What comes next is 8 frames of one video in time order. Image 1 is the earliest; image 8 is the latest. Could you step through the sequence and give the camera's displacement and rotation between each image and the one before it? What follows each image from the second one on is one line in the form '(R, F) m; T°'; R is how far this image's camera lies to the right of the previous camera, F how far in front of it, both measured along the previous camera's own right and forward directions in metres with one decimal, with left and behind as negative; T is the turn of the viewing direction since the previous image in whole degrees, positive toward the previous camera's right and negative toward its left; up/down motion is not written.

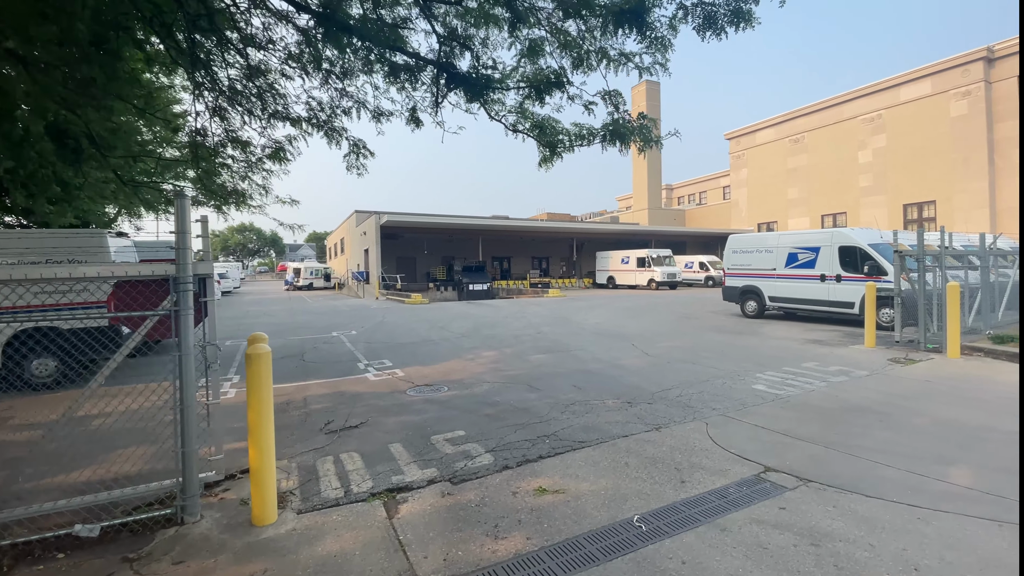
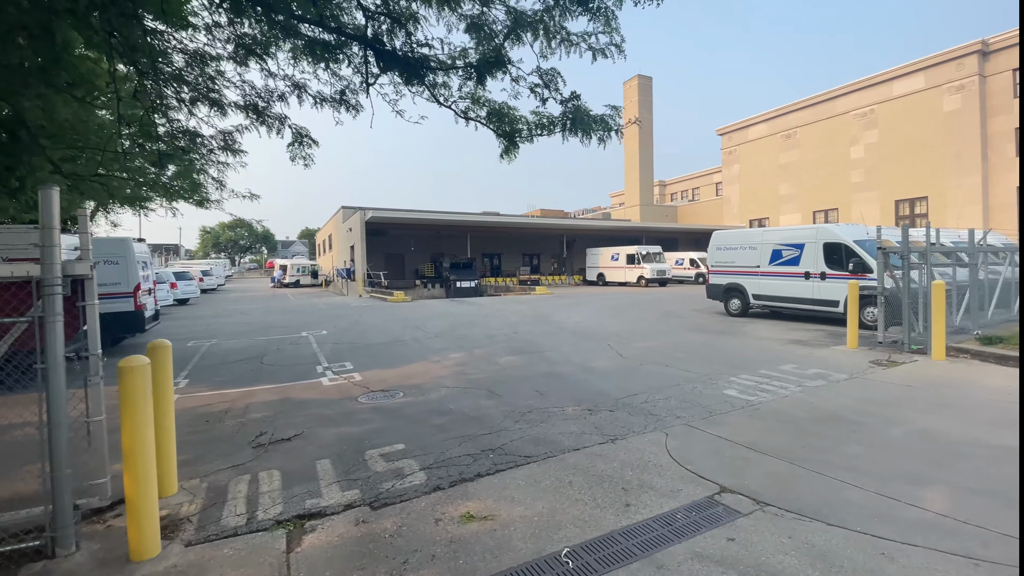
(+0.6, +0.4) m; 0°
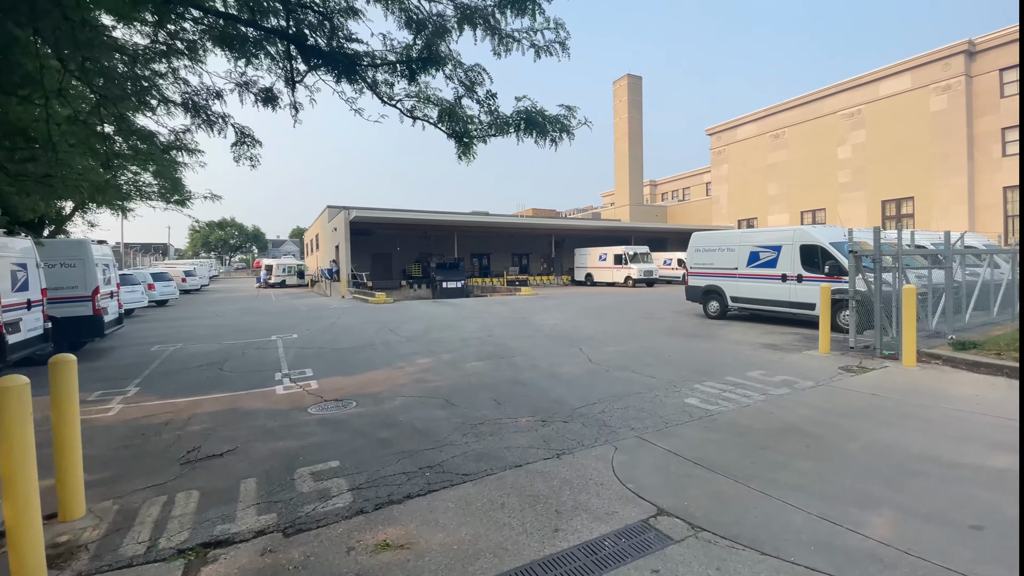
(+0.5, +0.2) m; +1°
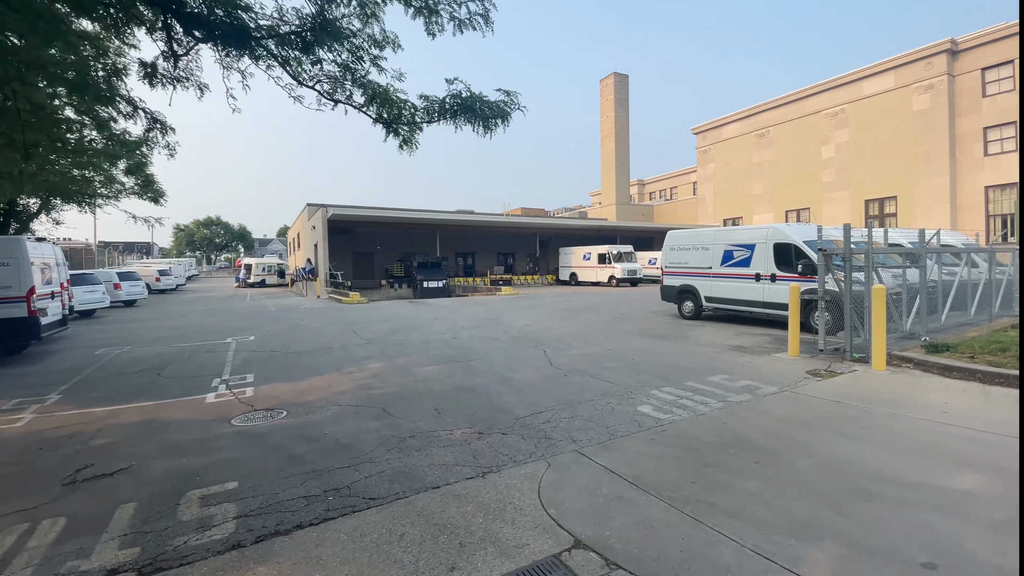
(+0.6, +0.5) m; +1°
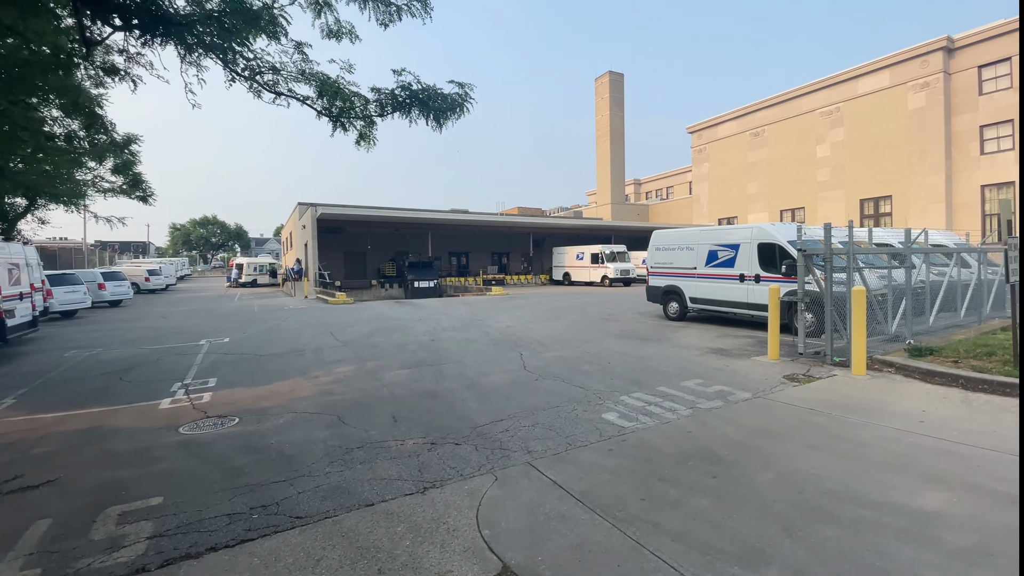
(+0.5, +0.3) m; 0°
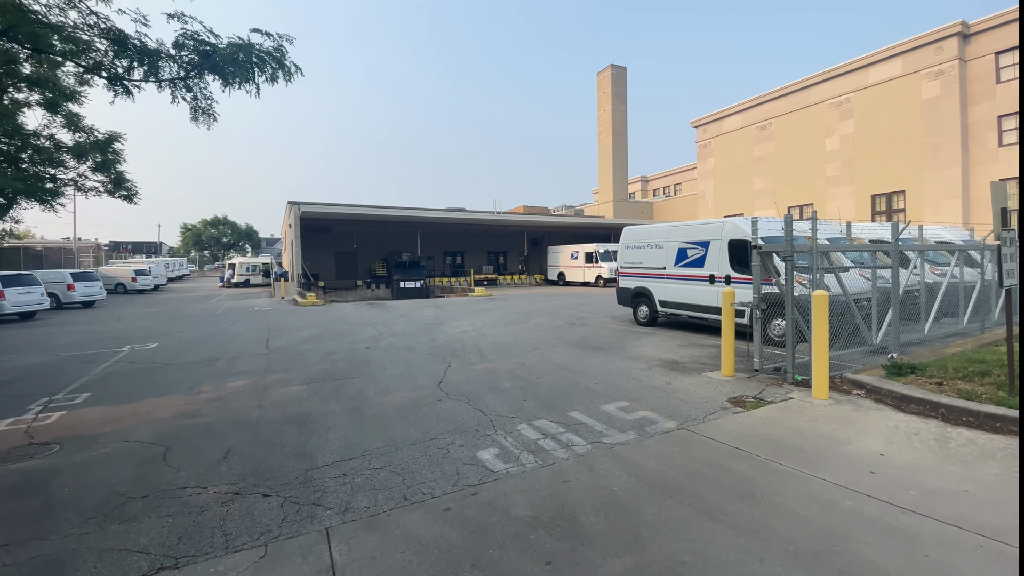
(+1.5, +1.1) m; -2°
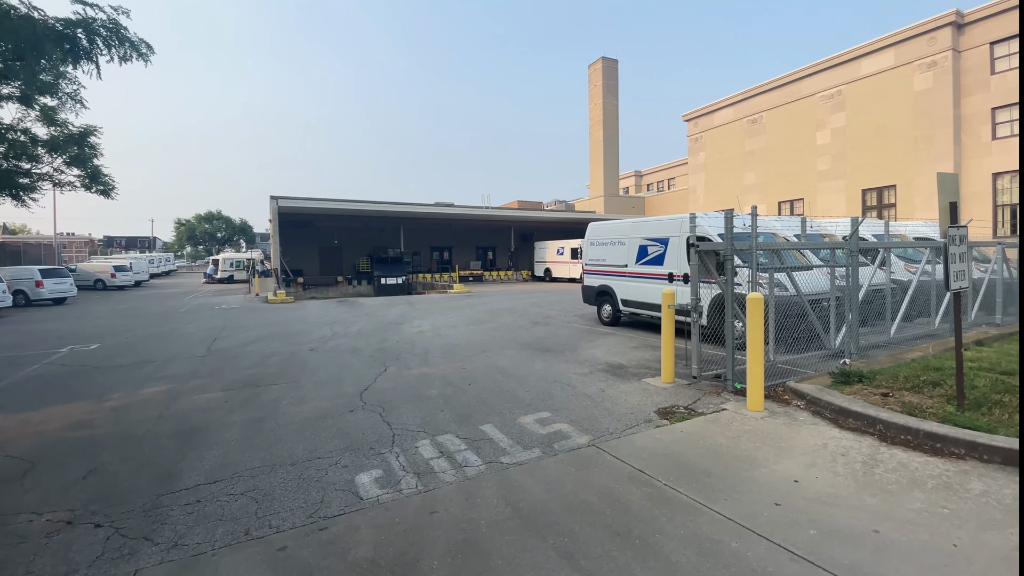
(+1.0, +0.5) m; 0°
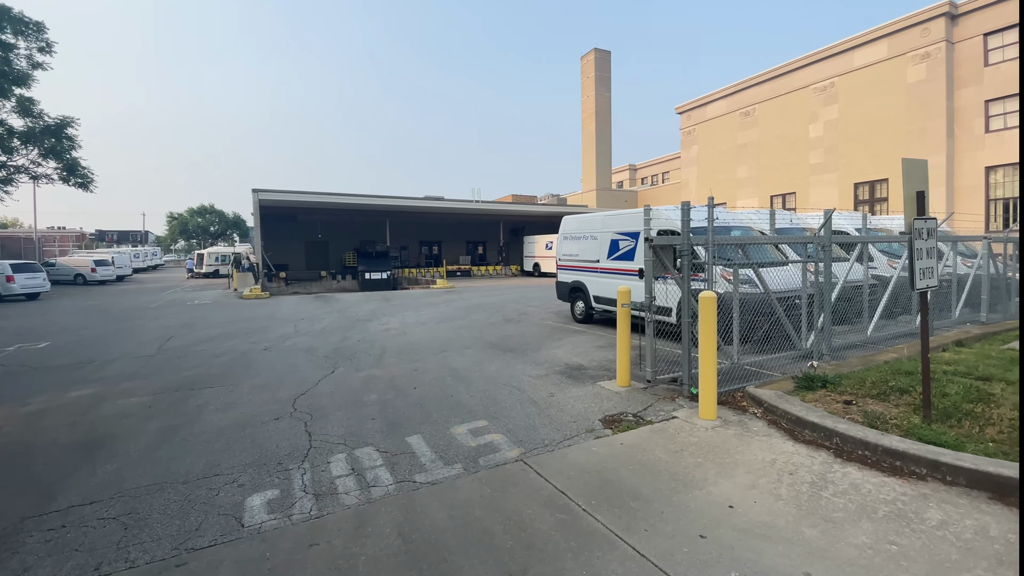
(+0.7, +0.4) m; 0°
